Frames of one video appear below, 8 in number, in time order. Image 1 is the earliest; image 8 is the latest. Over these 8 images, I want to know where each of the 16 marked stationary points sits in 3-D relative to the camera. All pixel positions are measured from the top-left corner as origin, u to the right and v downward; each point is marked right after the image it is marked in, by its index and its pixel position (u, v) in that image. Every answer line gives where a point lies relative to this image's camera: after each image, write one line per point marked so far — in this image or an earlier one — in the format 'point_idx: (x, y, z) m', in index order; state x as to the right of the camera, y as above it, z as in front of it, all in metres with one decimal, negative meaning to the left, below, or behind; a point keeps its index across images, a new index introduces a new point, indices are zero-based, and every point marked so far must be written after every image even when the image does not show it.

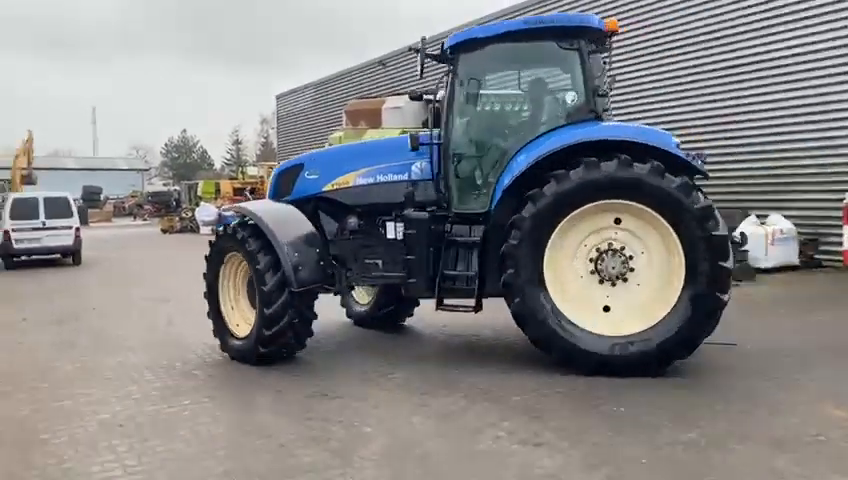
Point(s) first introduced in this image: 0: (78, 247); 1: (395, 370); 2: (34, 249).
0: (-8.7, -0.2, +18.7) m
1: (-0.3, -1.2, +6.8) m
2: (-9.5, -0.2, +18.1) m
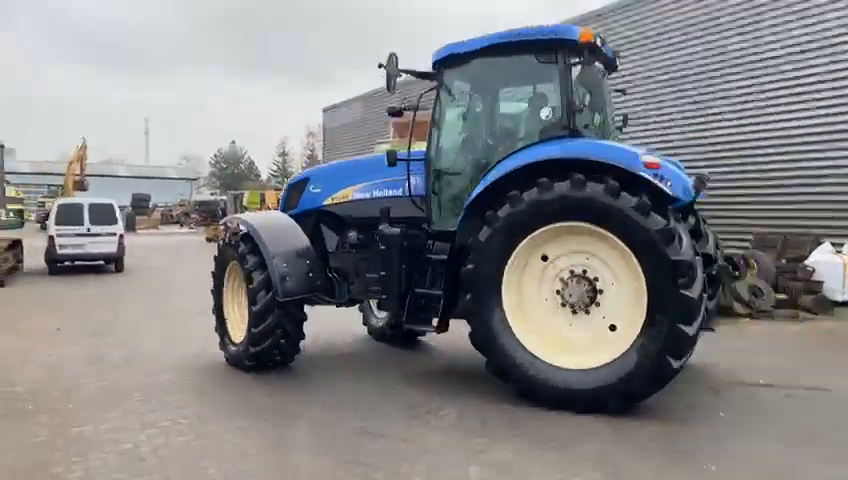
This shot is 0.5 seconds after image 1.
0: (-7.6, -0.4, +18.5) m
1: (+0.2, -1.4, +6.2) m
2: (-8.4, -0.4, +18.0) m
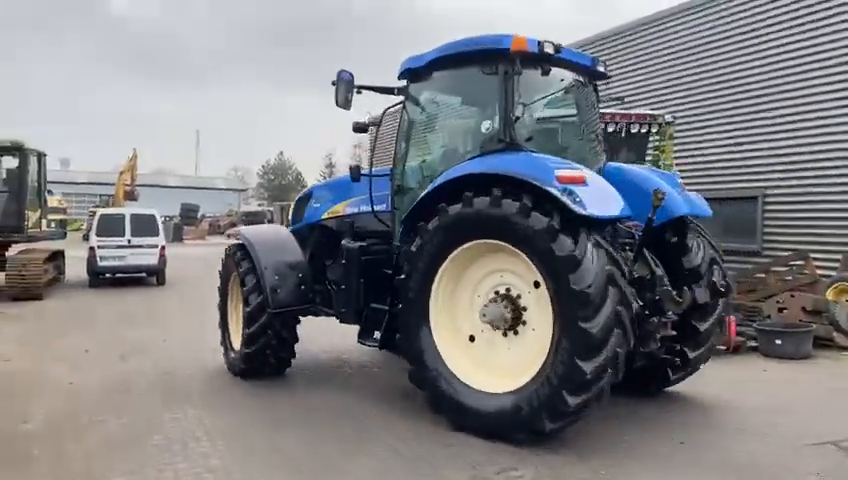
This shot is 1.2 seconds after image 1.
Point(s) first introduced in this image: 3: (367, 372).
0: (-6.3, -0.7, +18.0) m
1: (+0.6, -1.5, +5.2) m
2: (-7.2, -0.6, +17.5) m
3: (-0.6, -1.4, +8.2) m
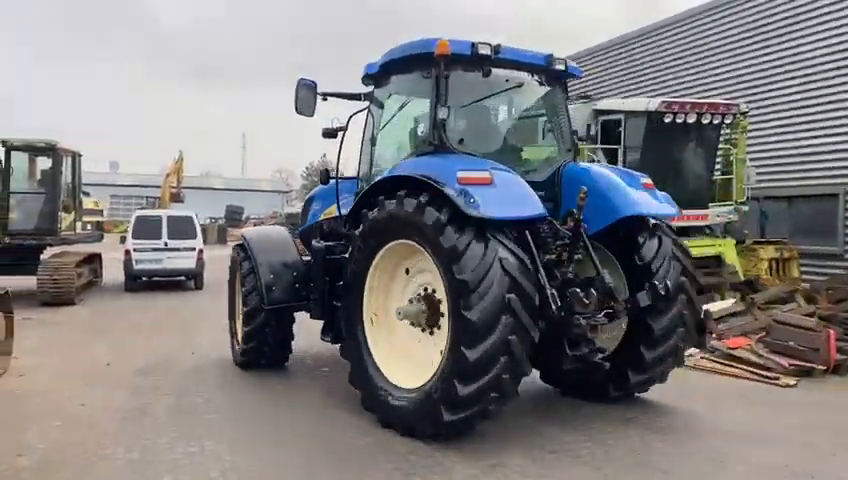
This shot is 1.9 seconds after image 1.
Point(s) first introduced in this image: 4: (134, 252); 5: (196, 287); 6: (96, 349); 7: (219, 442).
0: (-5.2, -0.7, +17.3) m
1: (+1.0, -1.5, +4.2) m
2: (-6.1, -0.7, +16.9) m
3: (-0.1, -1.5, +7.2) m
4: (-6.6, -0.3, +16.9) m
5: (-5.4, -1.1, +17.5) m
6: (-4.2, -1.4, +9.5) m
7: (-1.5, -1.5, +5.5) m
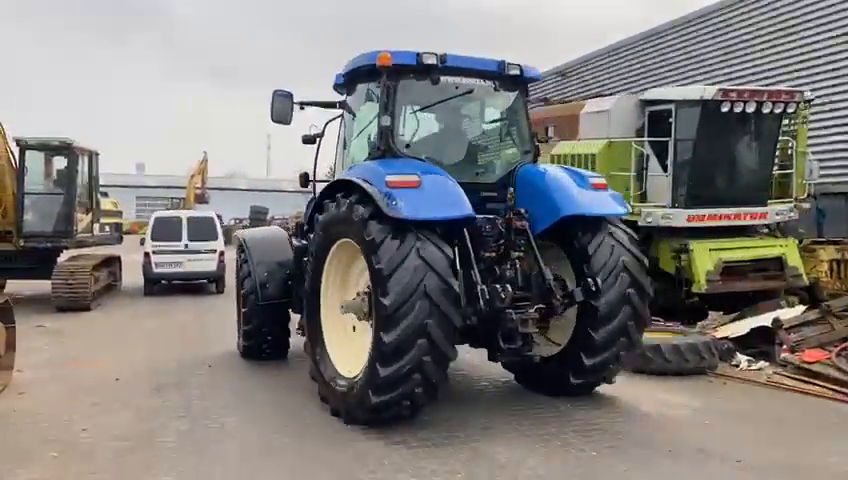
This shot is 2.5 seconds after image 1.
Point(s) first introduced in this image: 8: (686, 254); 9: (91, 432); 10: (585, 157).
0: (-4.6, -0.8, +16.7) m
1: (+1.3, -1.6, +3.3) m
2: (-5.5, -0.7, +16.3) m
3: (+0.2, -1.5, +6.4) m
4: (-5.9, -0.3, +16.2) m
5: (-4.7, -1.2, +16.8) m
6: (-3.8, -1.4, +8.8) m
7: (-1.2, -1.5, +4.7) m
8: (+3.8, -0.2, +10.8) m
9: (-2.6, -1.5, +5.9) m
10: (+2.7, +1.4, +12.2) m
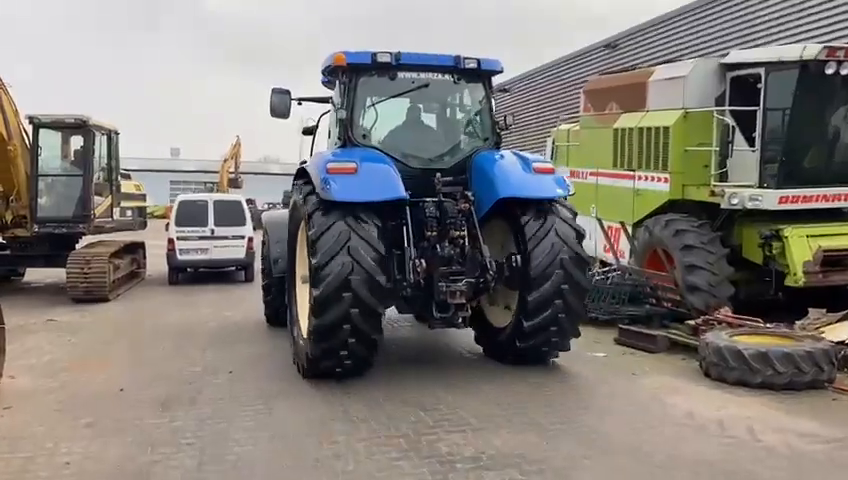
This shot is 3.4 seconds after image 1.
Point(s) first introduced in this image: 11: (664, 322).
0: (-3.7, -0.5, +15.6) m
1: (+1.6, -1.5, +2.0) m
2: (-4.6, -0.4, +15.2) m
3: (+0.7, -1.4, +5.1) m
4: (-5.1, 0.0, +15.2) m
5: (-3.8, -0.8, +15.7) m
6: (-3.2, -1.3, +7.7) m
7: (-0.8, -1.5, +3.5) m
8: (+4.4, 0.0, +9.3) m
9: (-2.2, -1.4, +4.8) m
10: (+3.4, +1.6, +10.7) m
11: (+3.2, -1.1, +9.8) m
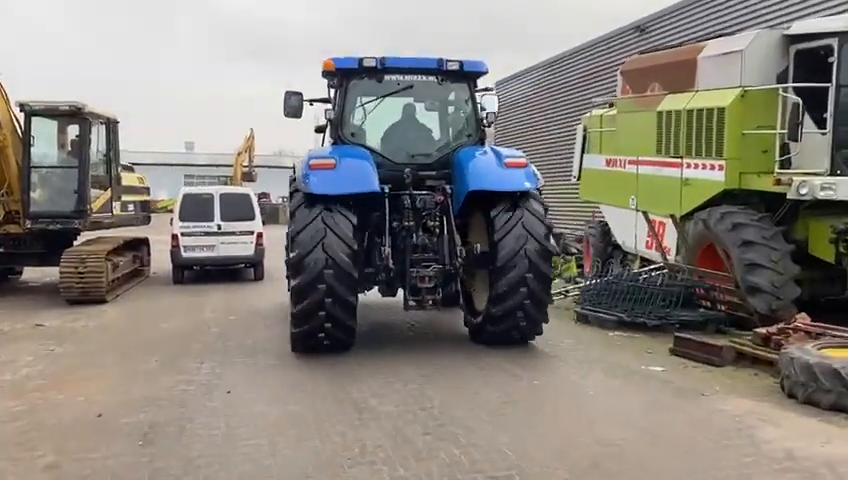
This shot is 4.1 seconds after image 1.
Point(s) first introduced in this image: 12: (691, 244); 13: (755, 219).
0: (-3.2, -0.4, +14.6) m
1: (+1.7, -1.6, +0.9) m
2: (-4.2, -0.4, +14.2) m
3: (+0.9, -1.4, +4.1) m
4: (-4.6, +0.1, +14.2) m
5: (-3.3, -0.8, +14.7) m
6: (-3.0, -1.3, +6.7) m
7: (-0.6, -1.5, +2.5) m
8: (+4.7, 0.0, +8.1) m
9: (-2.0, -1.4, +3.7) m
10: (+3.7, +1.7, +9.5) m
11: (+3.5, -1.0, +8.6) m
12: (+3.4, 0.0, +9.5) m
13: (+3.9, +0.3, +8.7) m
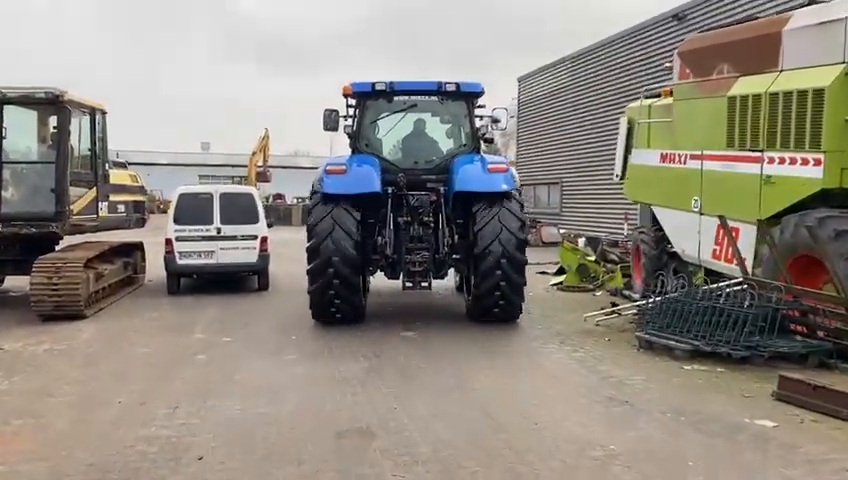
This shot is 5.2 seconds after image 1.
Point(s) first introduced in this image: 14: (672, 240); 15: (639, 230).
0: (-2.8, -0.5, +13.0) m
1: (+1.8, -1.7, -0.8) m
2: (-3.8, -0.5, +12.7) m
3: (+1.1, -1.5, +2.4) m
4: (-4.2, 0.0, +12.7) m
5: (-2.9, -0.9, +13.2) m
6: (-2.7, -1.4, +5.1) m
7: (-0.5, -1.6, +0.9) m
8: (+5.0, -0.1, +6.4) m
9: (-1.8, -1.5, +2.2) m
10: (+4.0, +1.5, +7.8) m
11: (+3.8, -1.1, +6.9) m
12: (+3.7, -0.2, +7.8) m
13: (+4.2, +0.1, +7.0) m
14: (+3.5, 0.0, +10.5) m
15: (+3.4, +0.2, +11.8) m
